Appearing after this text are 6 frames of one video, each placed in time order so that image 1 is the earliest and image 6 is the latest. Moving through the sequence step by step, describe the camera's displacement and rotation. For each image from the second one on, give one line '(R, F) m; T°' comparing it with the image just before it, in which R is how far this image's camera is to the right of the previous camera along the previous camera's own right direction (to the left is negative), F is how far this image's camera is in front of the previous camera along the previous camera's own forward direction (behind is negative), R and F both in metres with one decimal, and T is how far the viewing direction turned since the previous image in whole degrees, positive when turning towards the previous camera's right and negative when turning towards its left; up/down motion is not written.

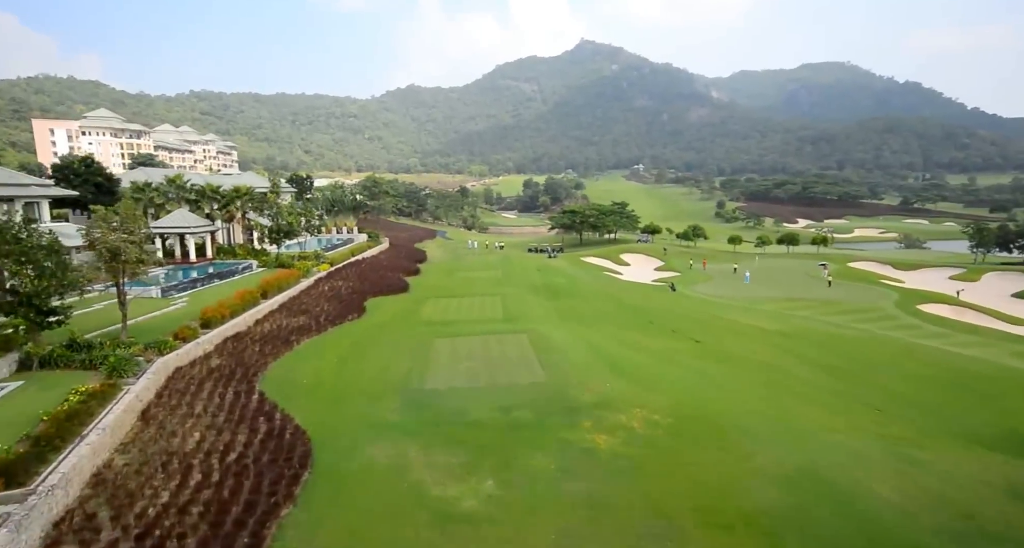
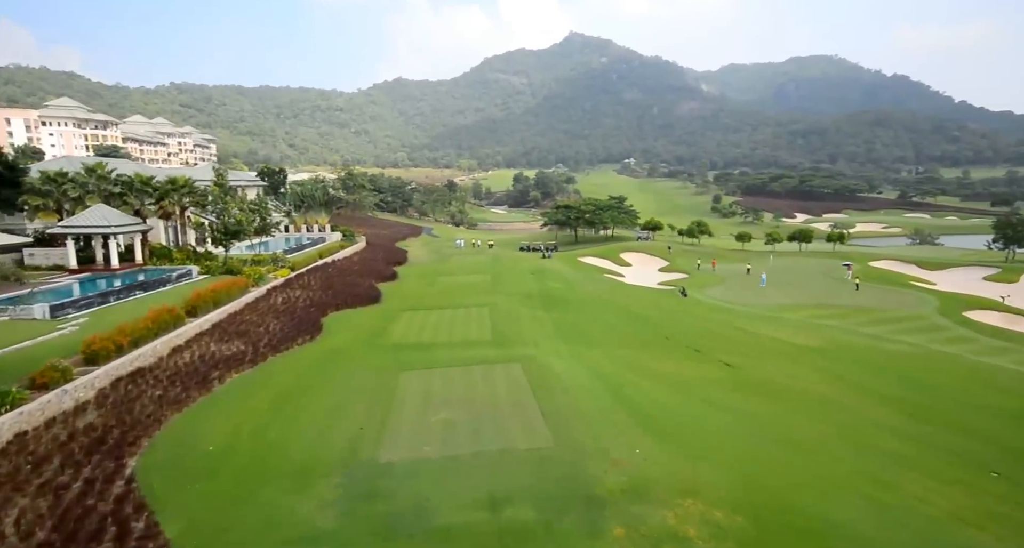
(0.0, +5.2) m; +1°
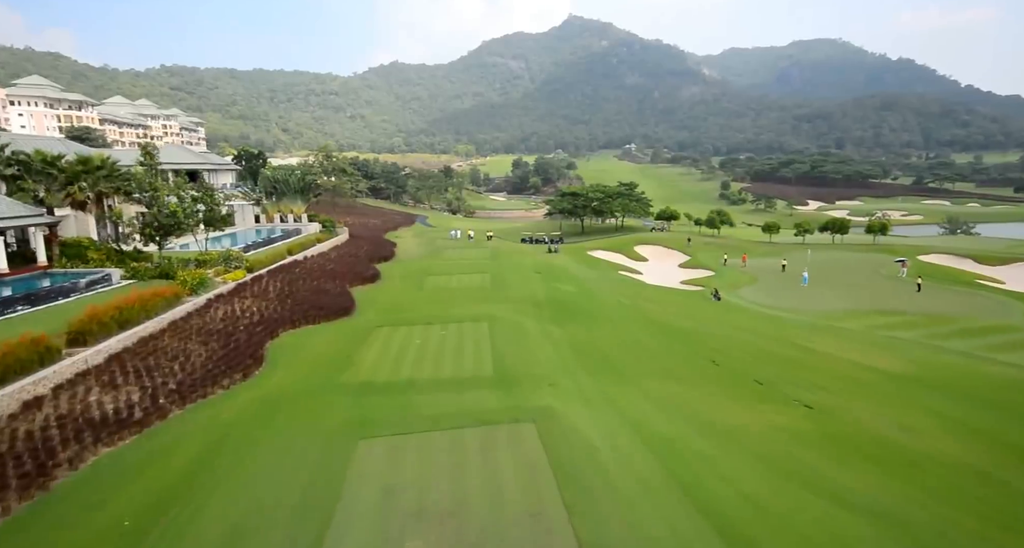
(-0.3, +6.1) m; 0°
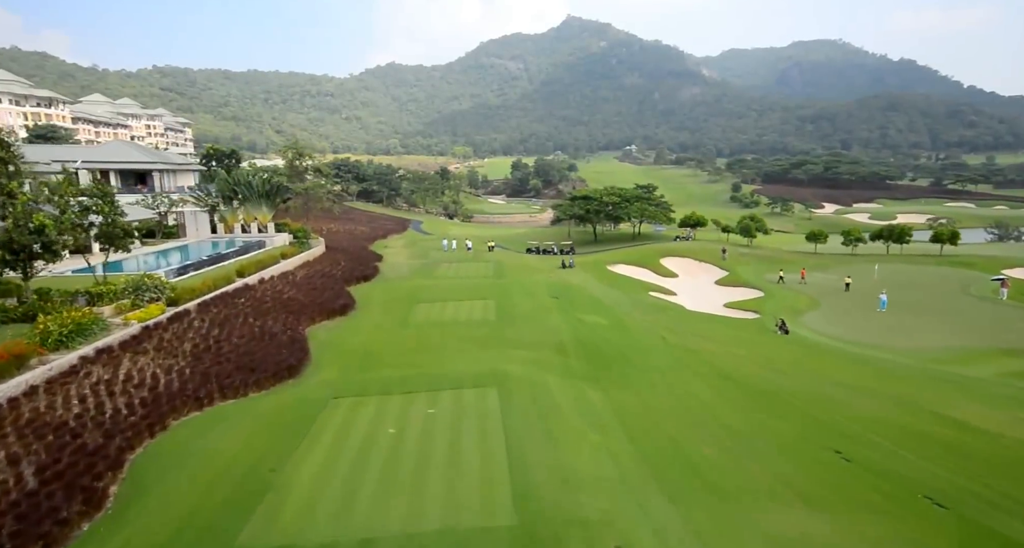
(-0.7, +7.4) m; 0°
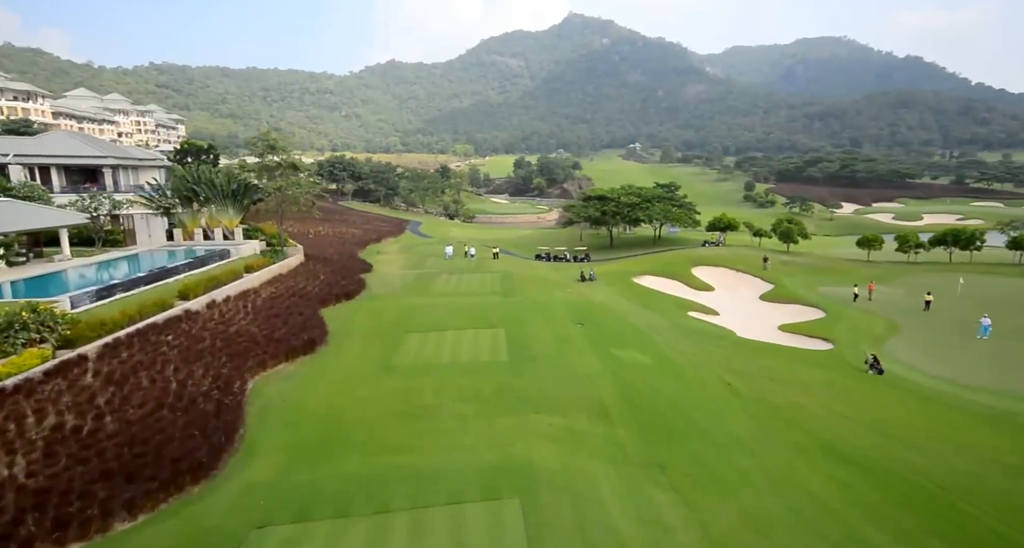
(-0.6, +5.9) m; 0°
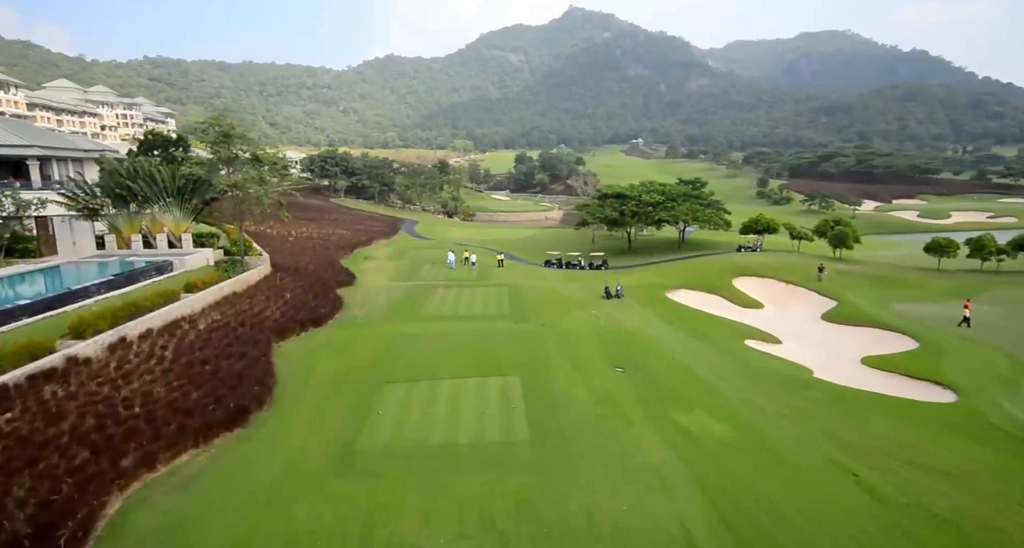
(-0.6, +6.1) m; 0°
